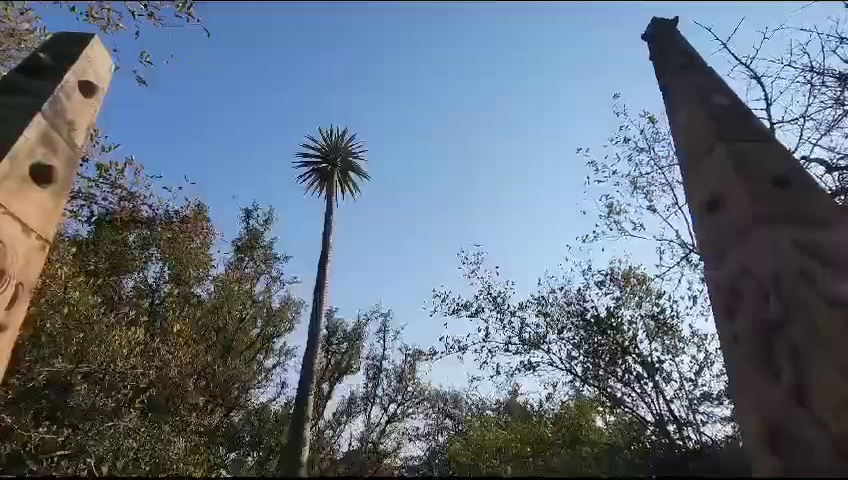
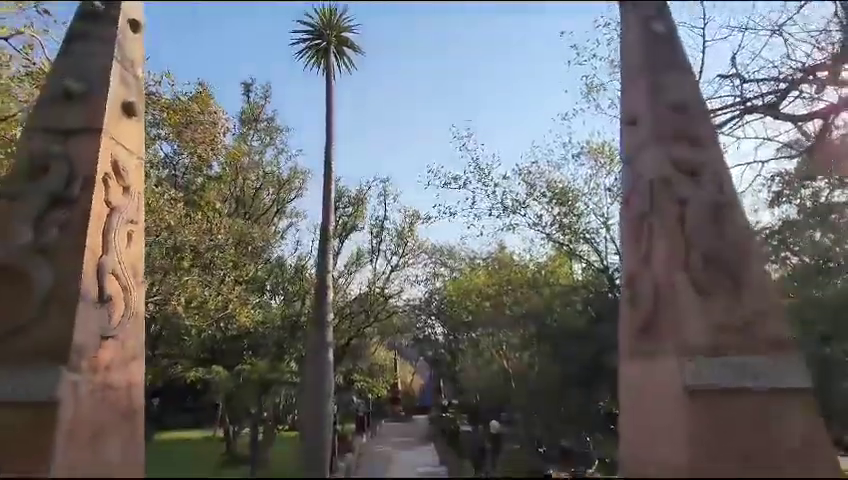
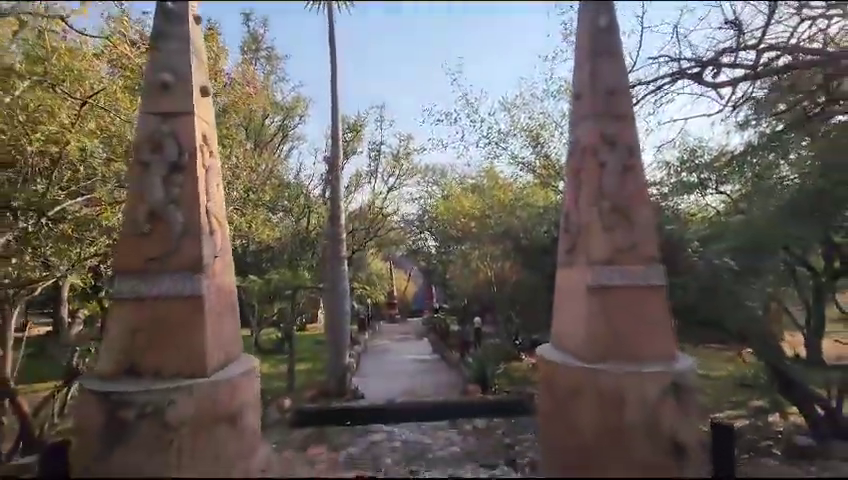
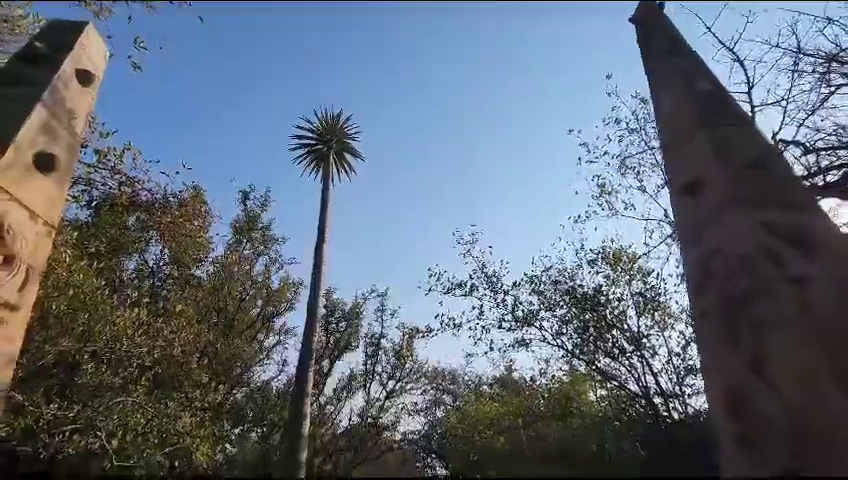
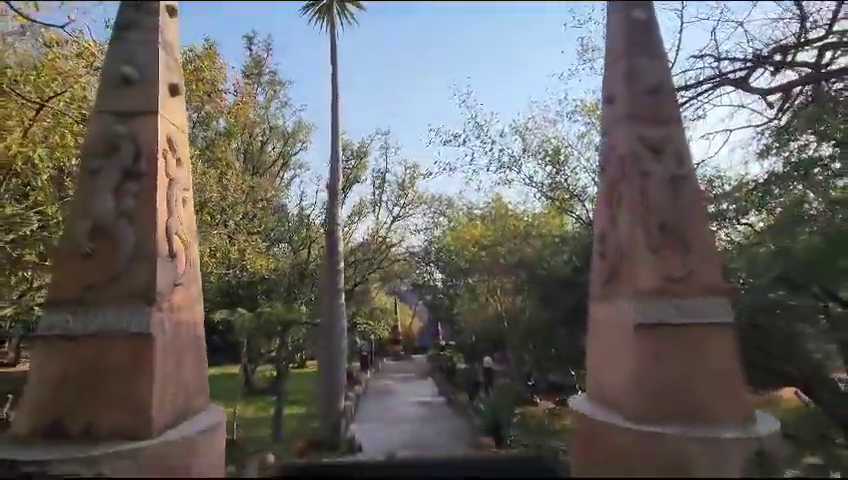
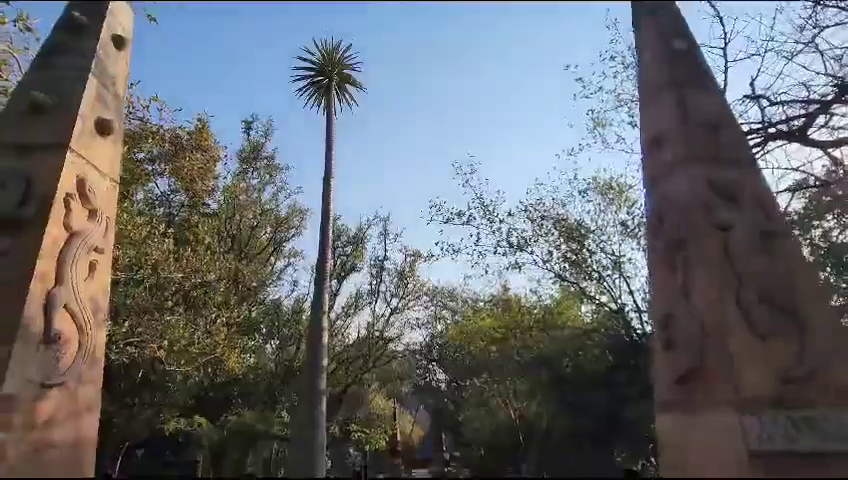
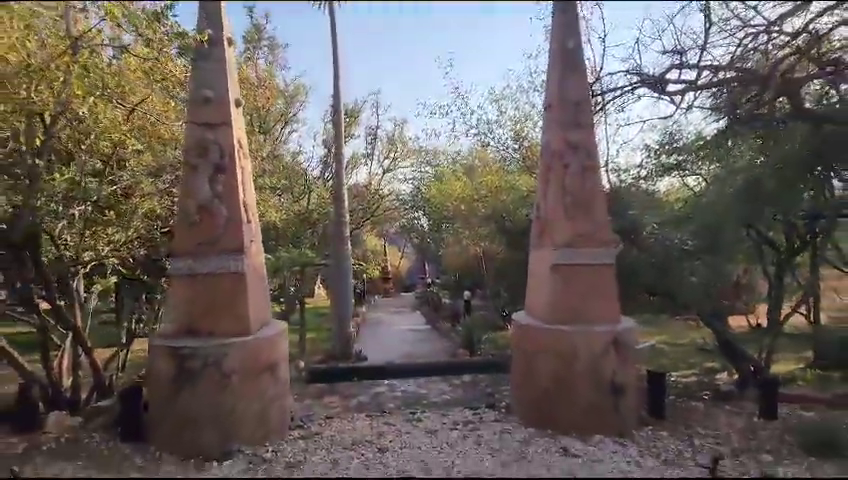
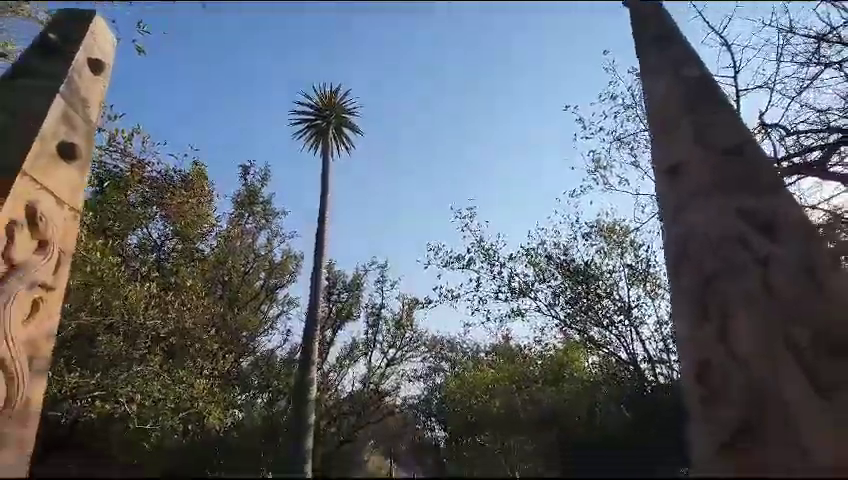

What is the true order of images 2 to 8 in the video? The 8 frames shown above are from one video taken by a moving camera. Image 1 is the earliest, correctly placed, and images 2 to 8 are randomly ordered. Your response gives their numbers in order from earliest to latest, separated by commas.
4, 8, 6, 2, 5, 3, 7
